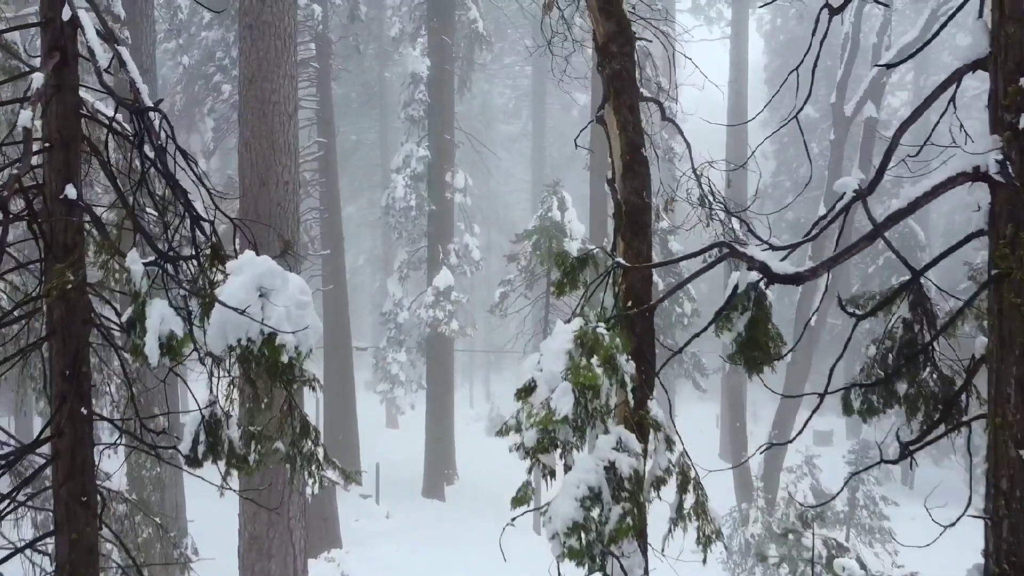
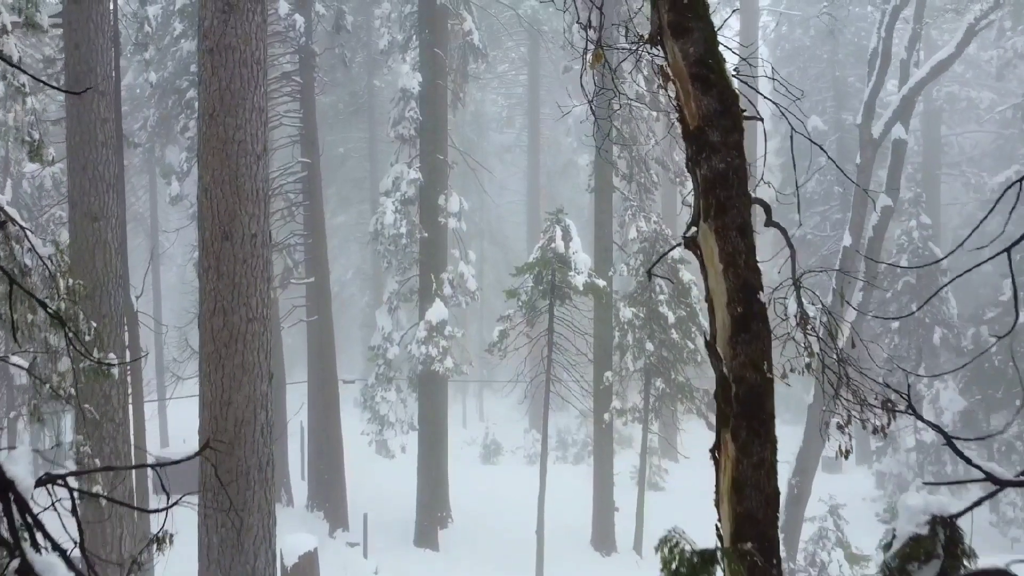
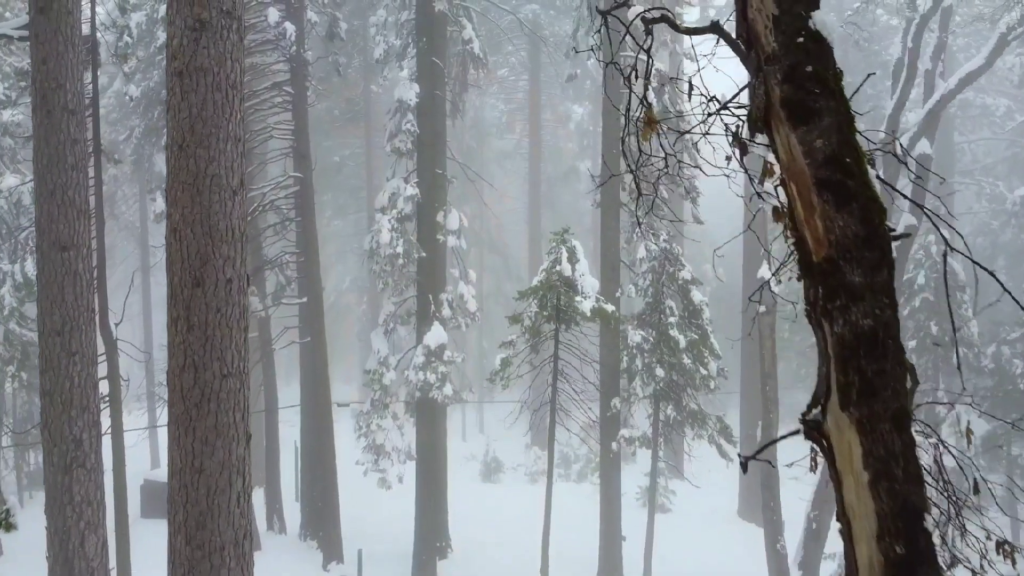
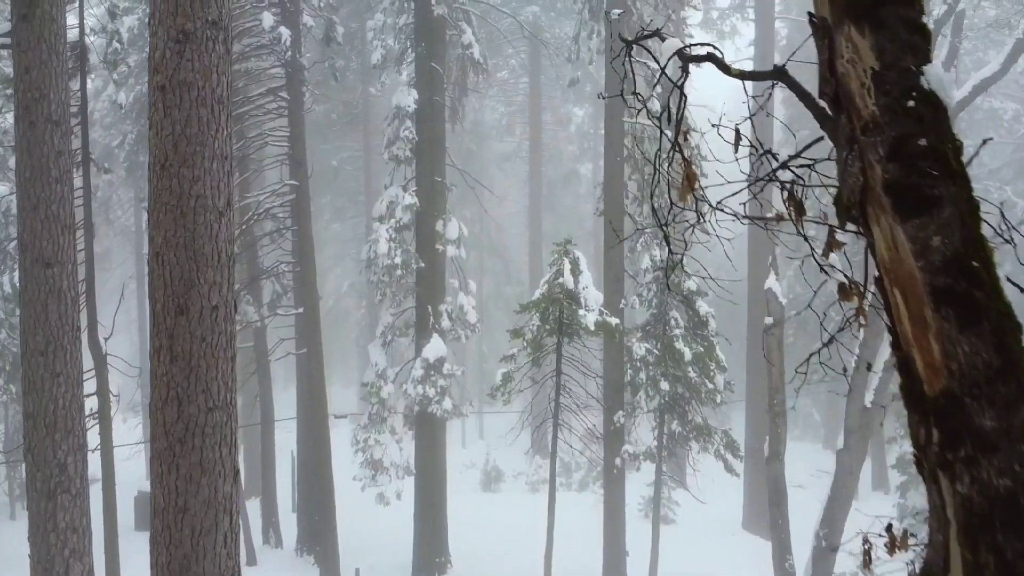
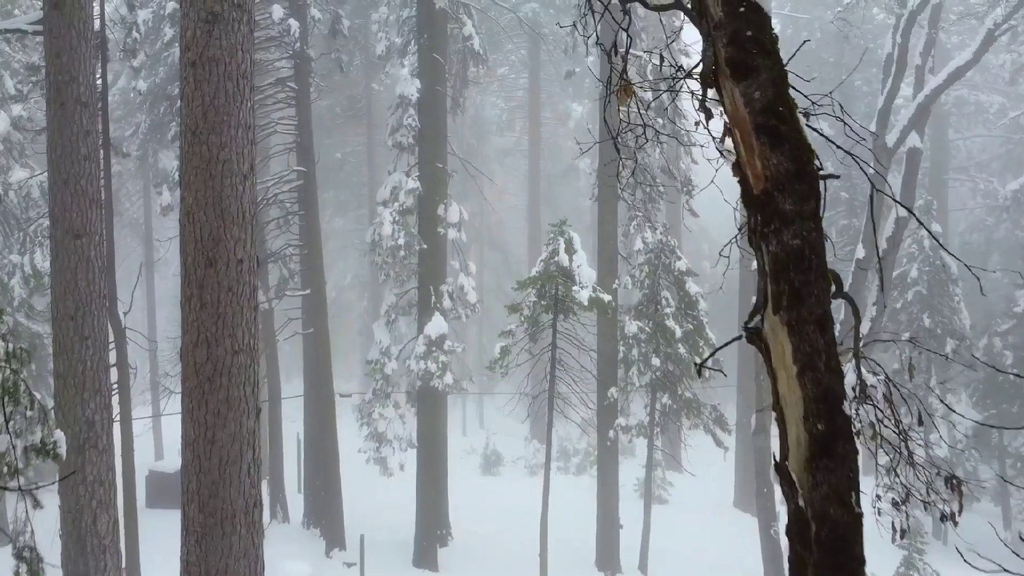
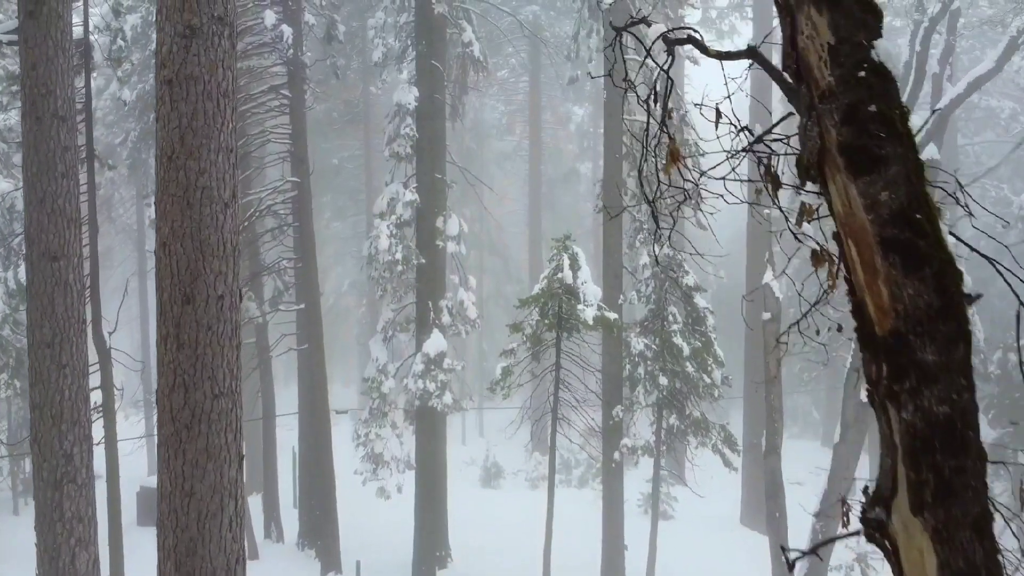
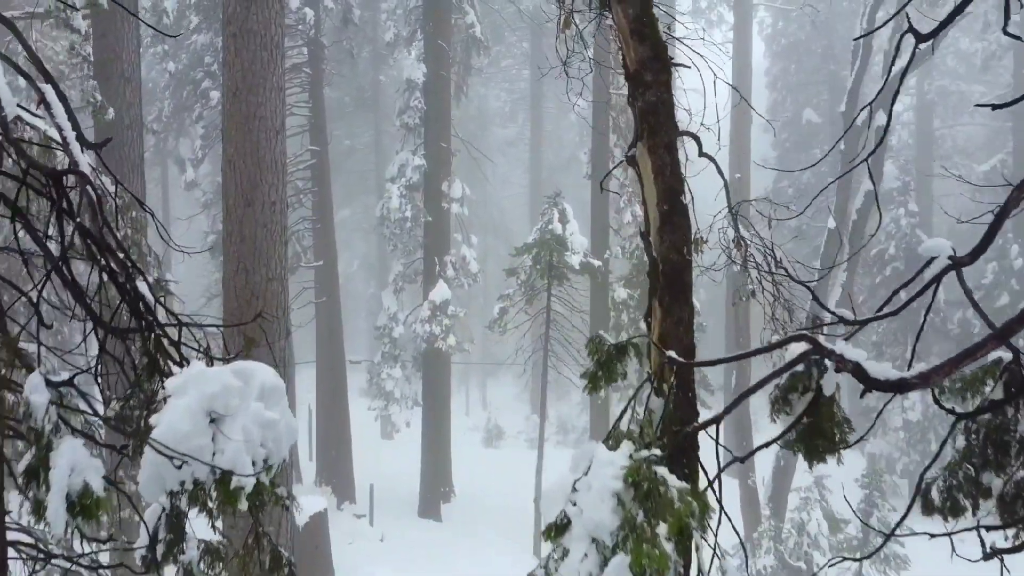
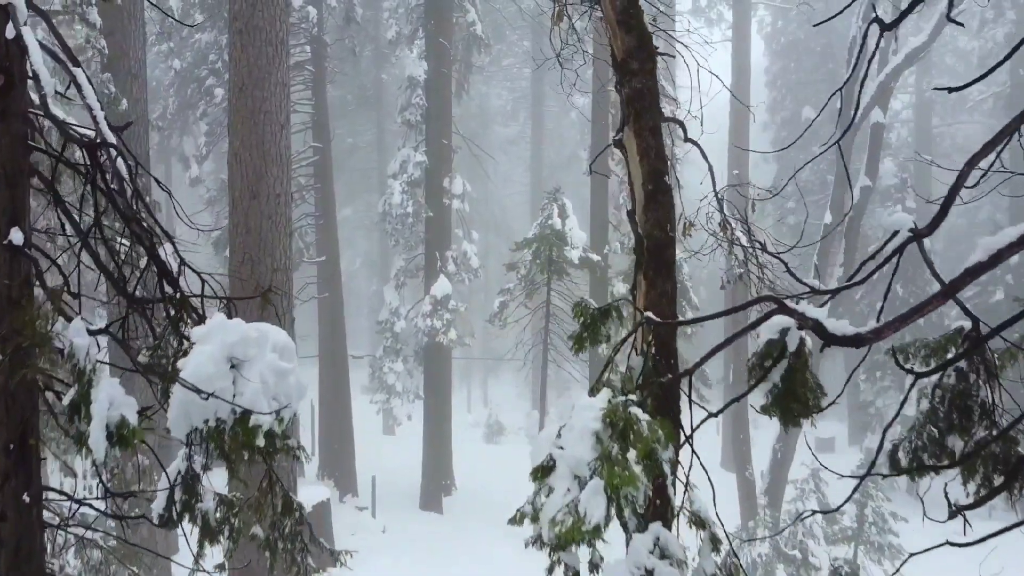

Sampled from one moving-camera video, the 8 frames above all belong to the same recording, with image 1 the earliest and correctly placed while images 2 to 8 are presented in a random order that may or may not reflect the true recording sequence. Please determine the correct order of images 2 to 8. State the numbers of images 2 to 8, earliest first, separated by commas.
8, 7, 2, 5, 3, 6, 4
